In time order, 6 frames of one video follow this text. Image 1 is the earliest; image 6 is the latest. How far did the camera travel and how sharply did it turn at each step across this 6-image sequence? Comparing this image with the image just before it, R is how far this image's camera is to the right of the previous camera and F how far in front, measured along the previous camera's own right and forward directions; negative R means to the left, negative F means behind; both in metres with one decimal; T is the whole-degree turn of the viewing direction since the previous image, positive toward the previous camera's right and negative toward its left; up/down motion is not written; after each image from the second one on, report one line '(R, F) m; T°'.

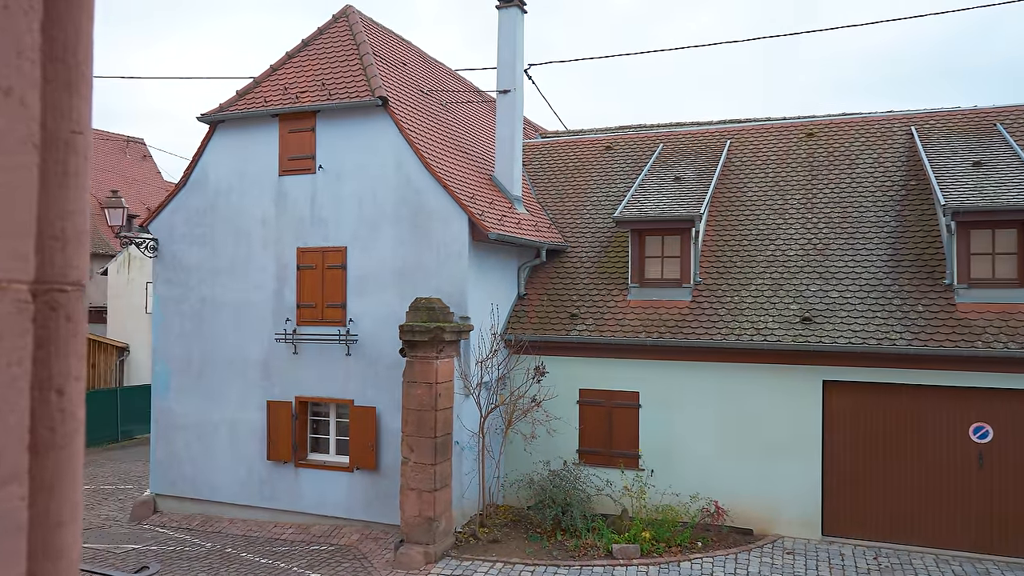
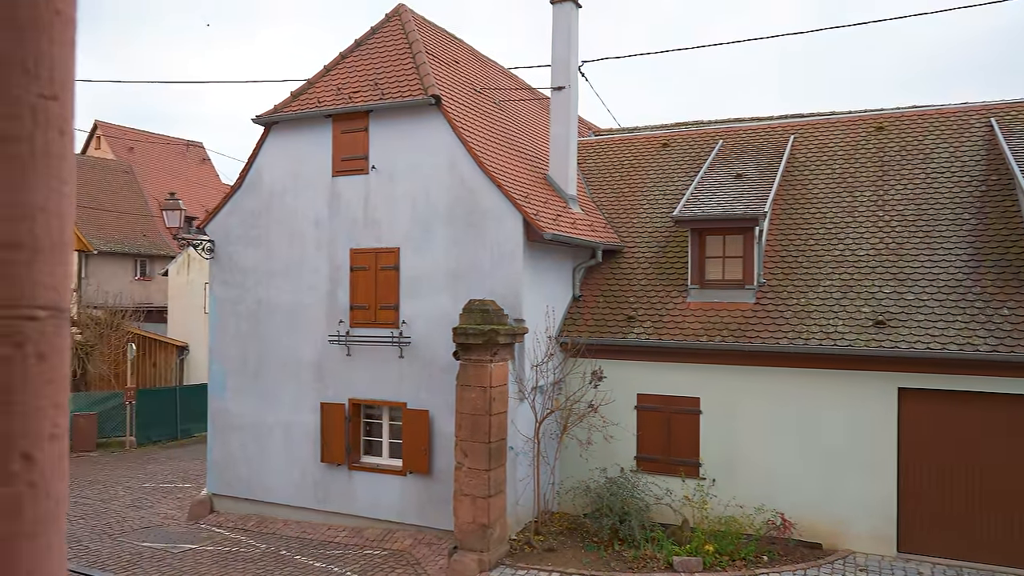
(-0.1, +0.3) m; -4°
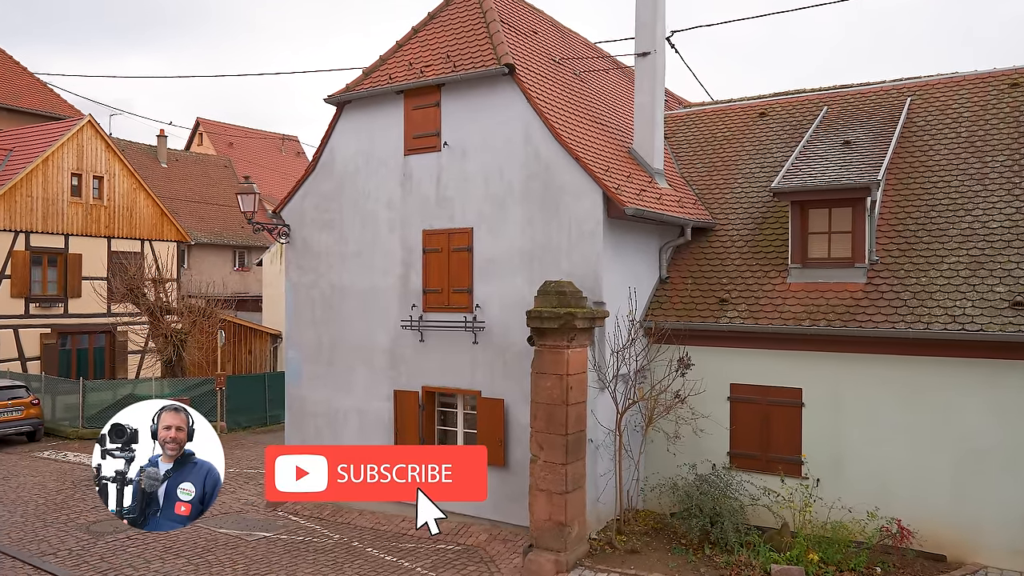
(+0.2, +0.7) m; -7°
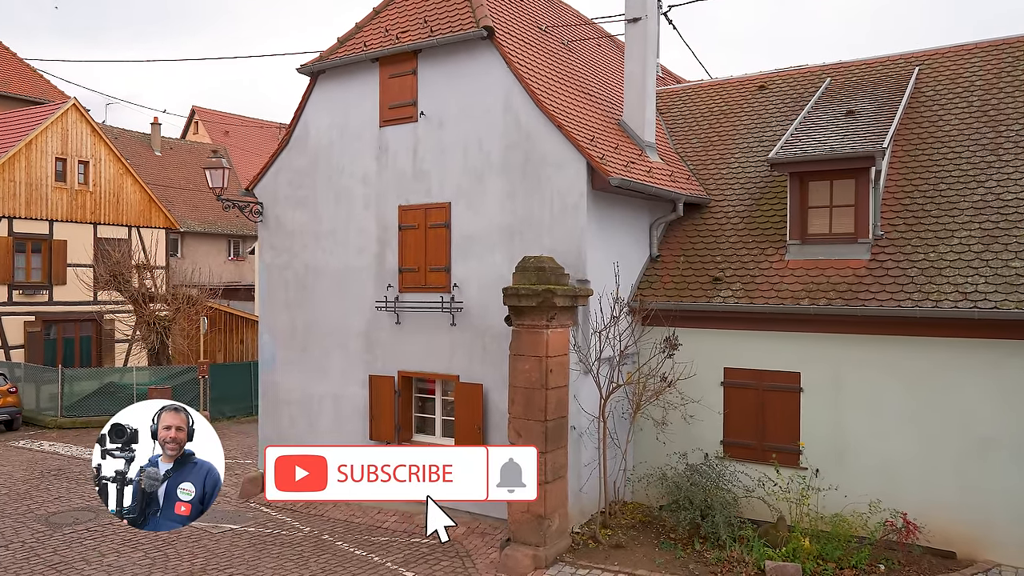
(+0.3, +0.6) m; 0°
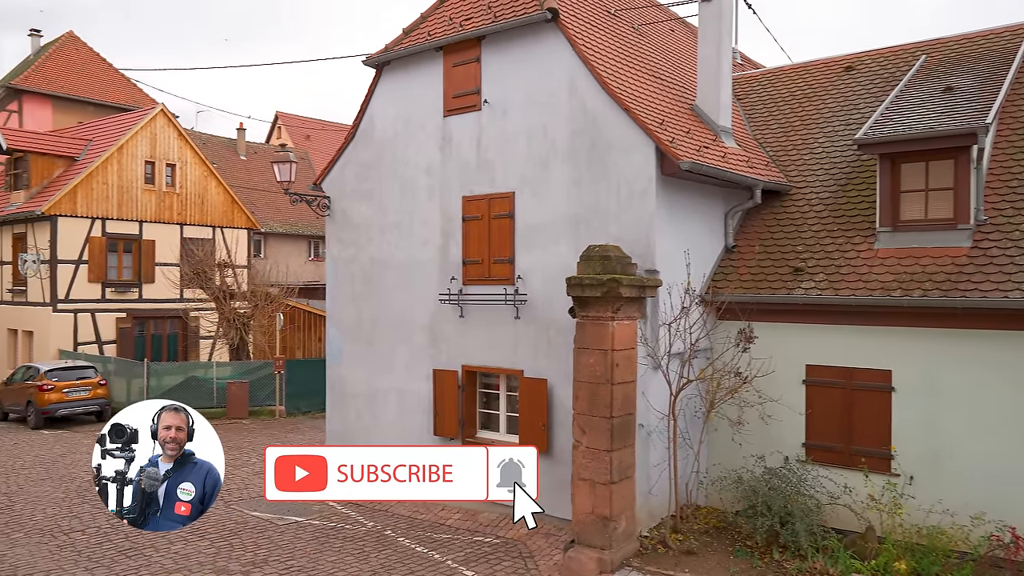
(+0.2, +0.3) m; -6°
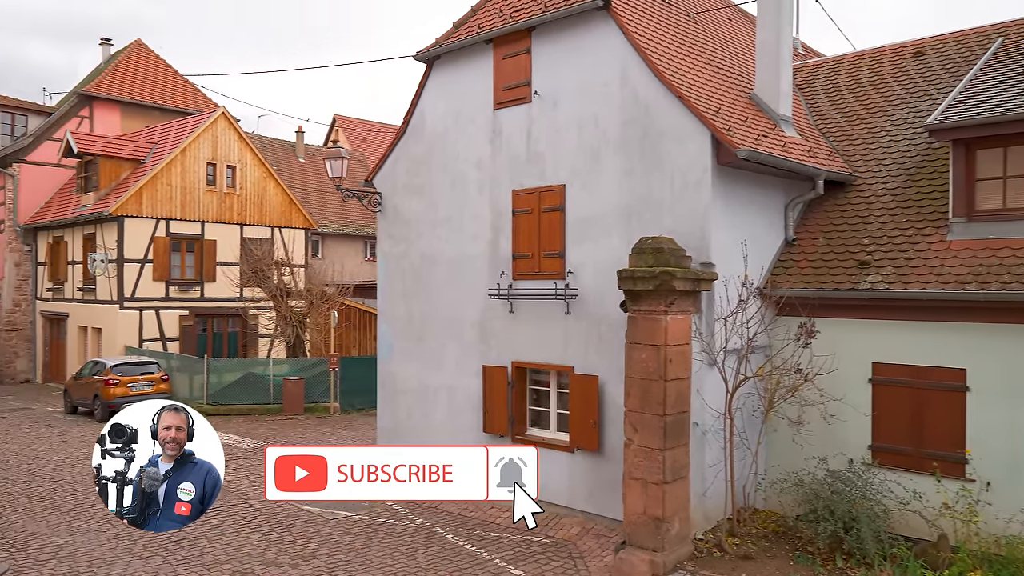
(+0.1, +0.2) m; -4°
